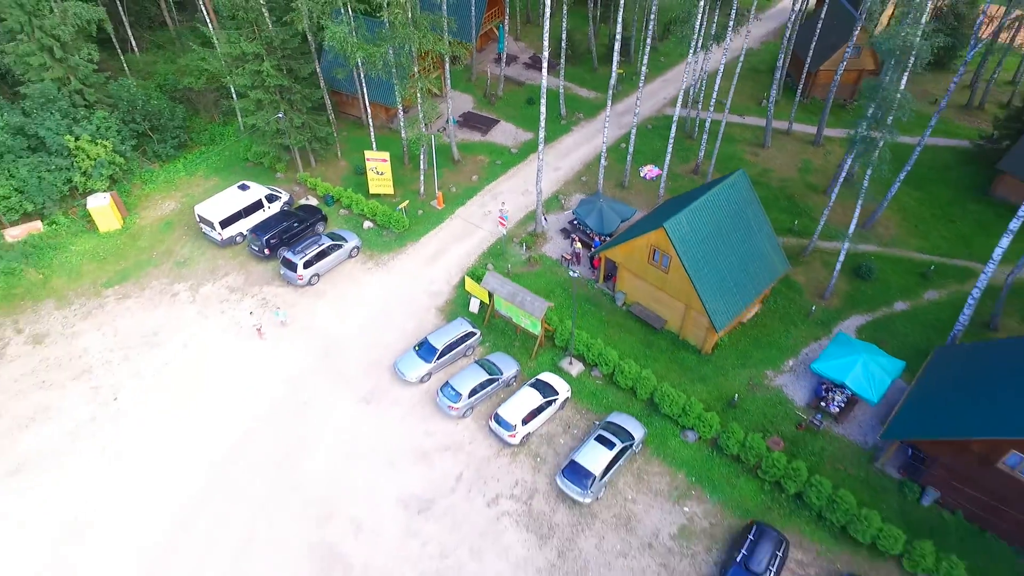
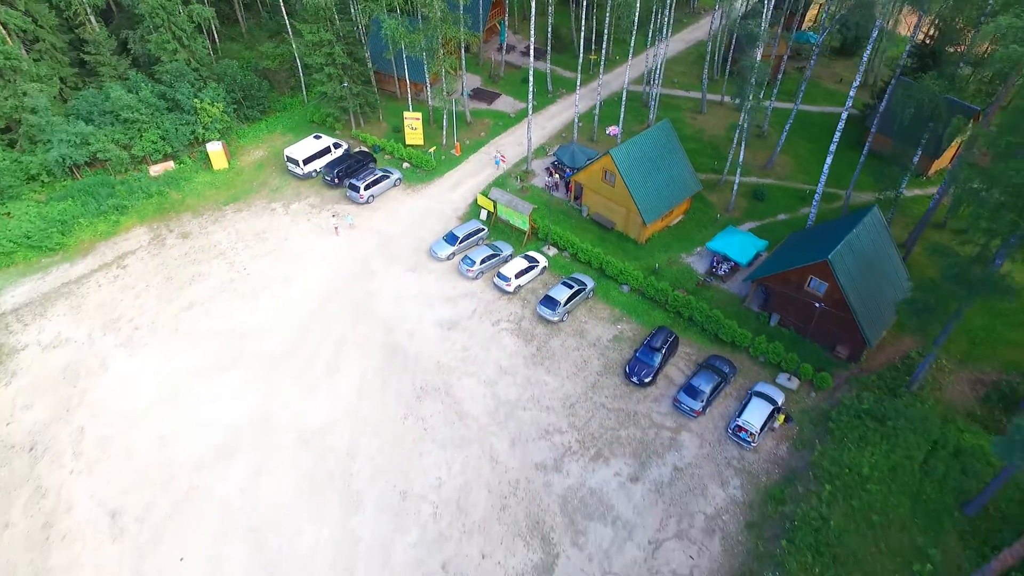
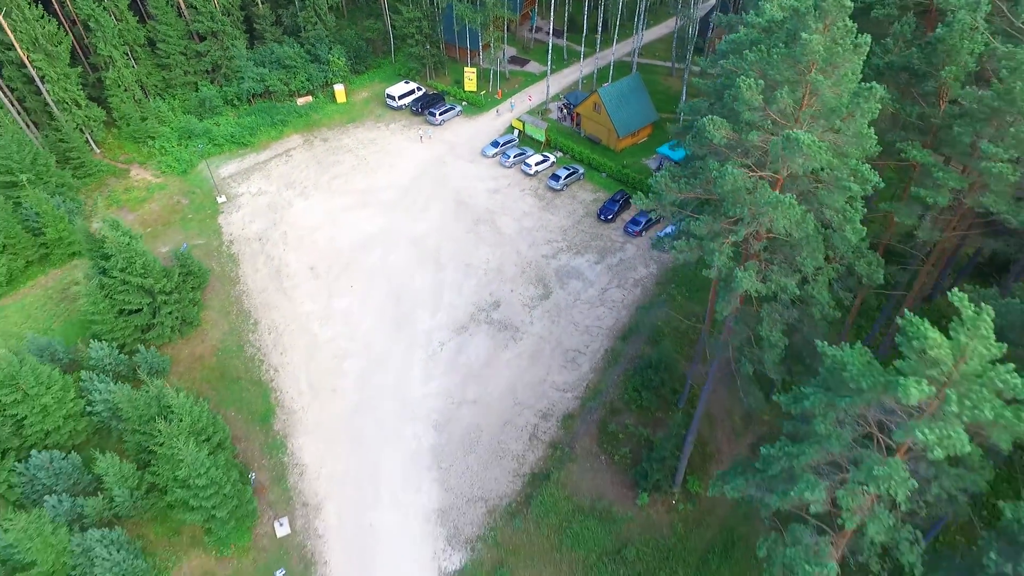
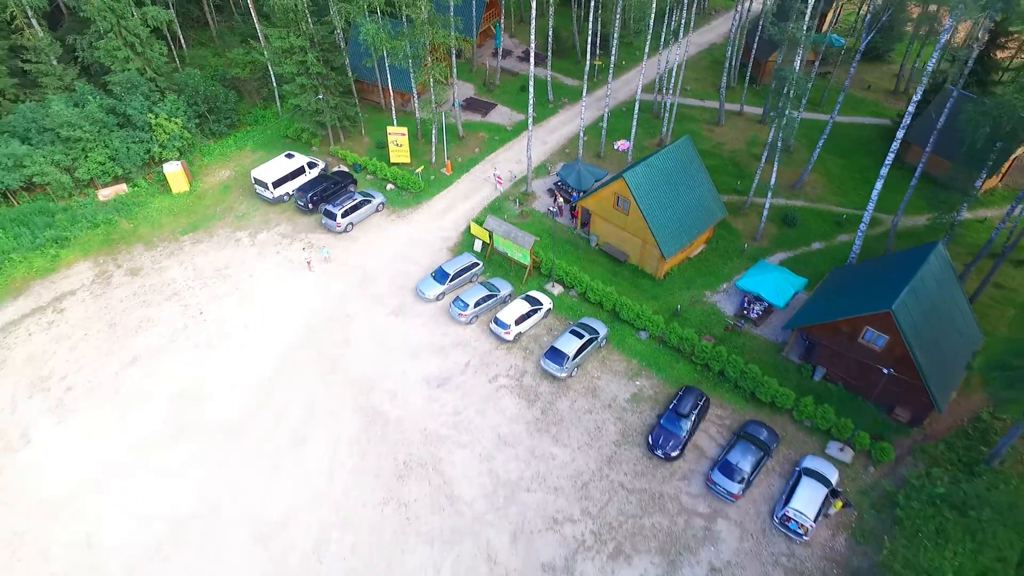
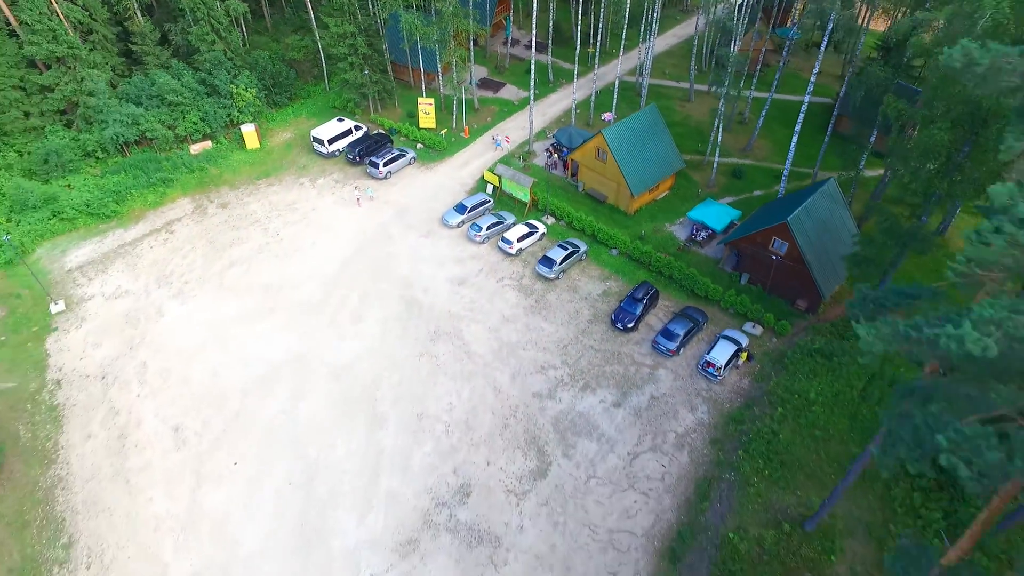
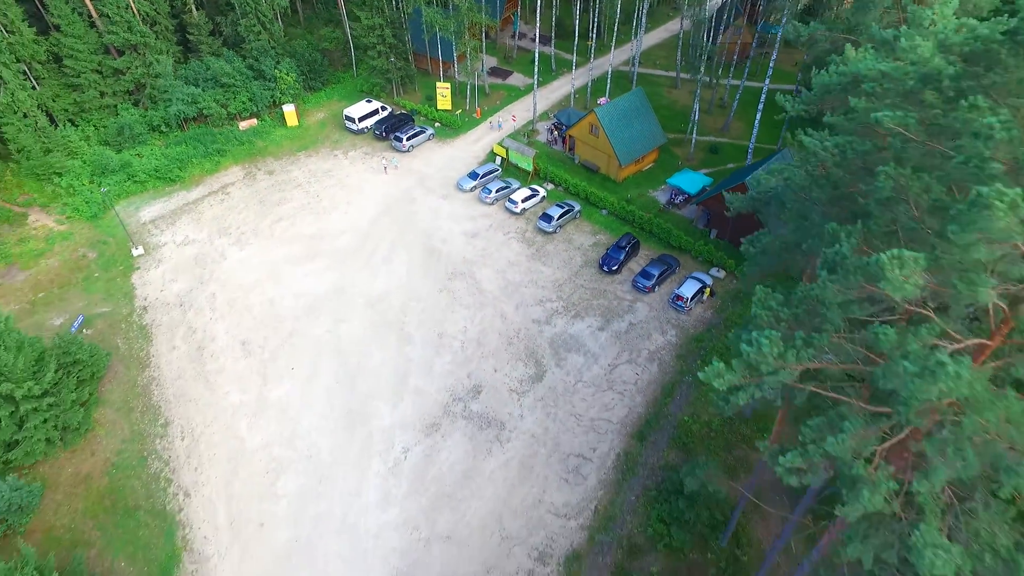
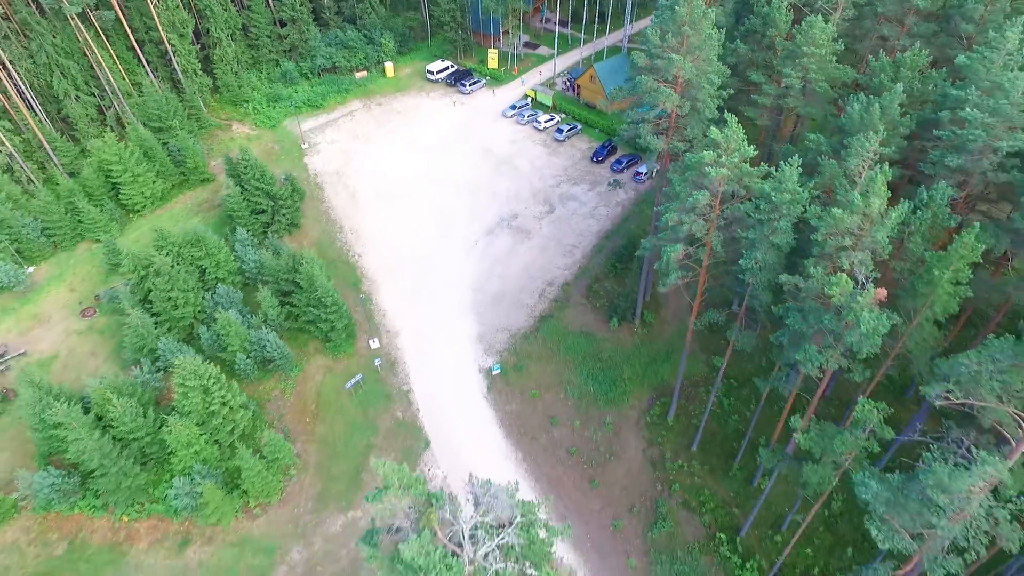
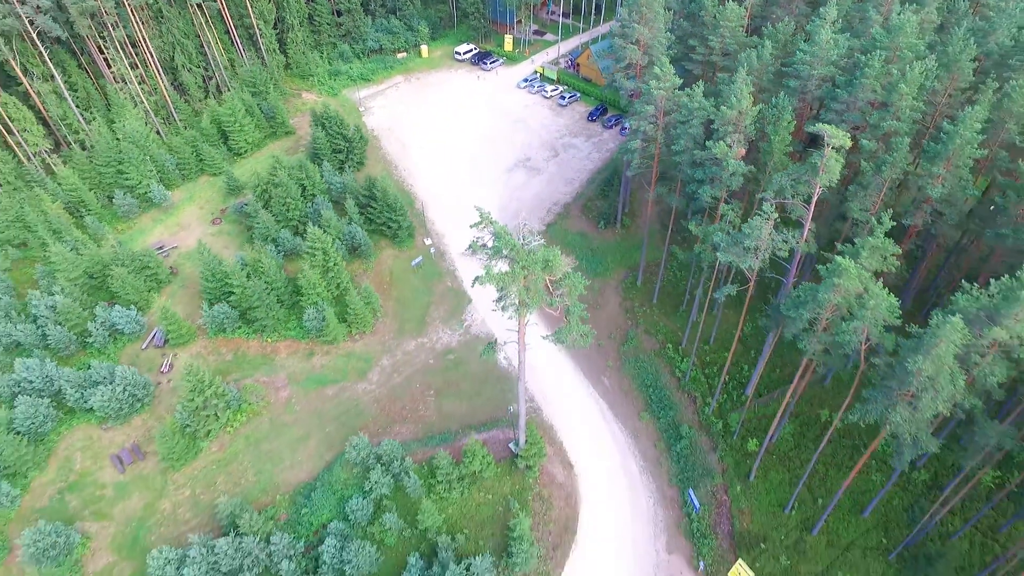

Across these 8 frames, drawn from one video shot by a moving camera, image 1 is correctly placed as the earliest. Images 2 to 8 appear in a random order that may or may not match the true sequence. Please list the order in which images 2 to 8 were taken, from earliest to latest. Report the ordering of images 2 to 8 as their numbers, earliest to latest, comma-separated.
4, 2, 5, 6, 3, 7, 8
